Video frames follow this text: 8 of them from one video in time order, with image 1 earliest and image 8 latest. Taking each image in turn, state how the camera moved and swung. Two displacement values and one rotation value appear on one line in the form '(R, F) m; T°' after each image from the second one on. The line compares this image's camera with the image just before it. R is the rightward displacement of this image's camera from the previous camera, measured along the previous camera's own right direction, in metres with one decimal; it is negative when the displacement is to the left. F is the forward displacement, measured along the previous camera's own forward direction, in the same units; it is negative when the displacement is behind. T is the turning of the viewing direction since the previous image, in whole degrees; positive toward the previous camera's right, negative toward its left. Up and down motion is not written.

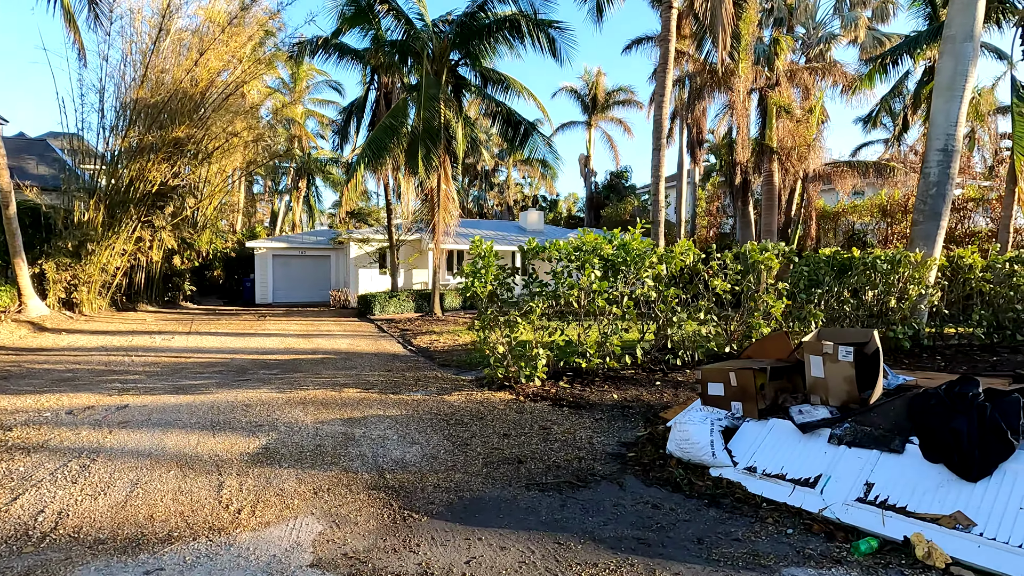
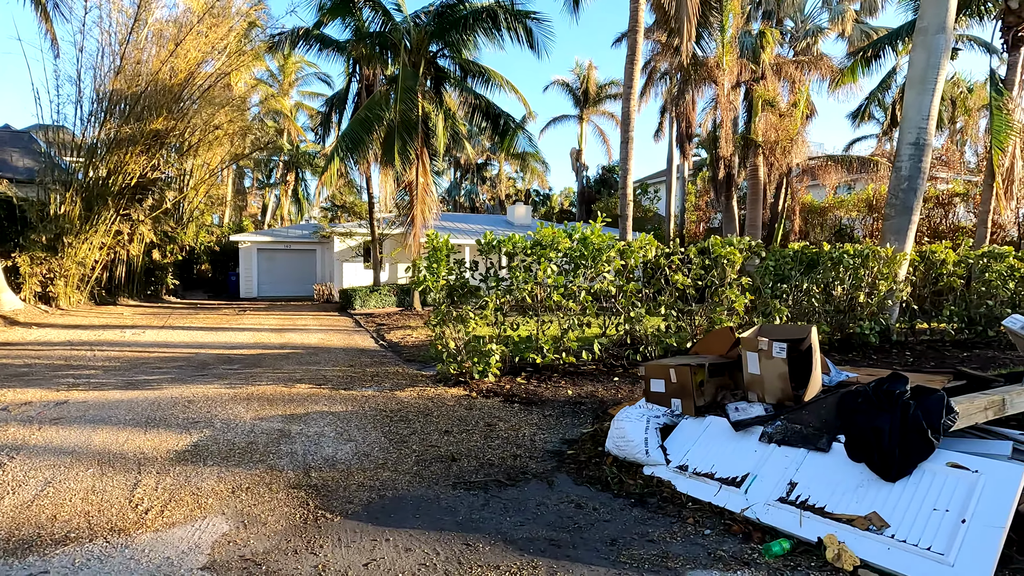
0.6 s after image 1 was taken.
(+0.5, +0.1) m; 0°
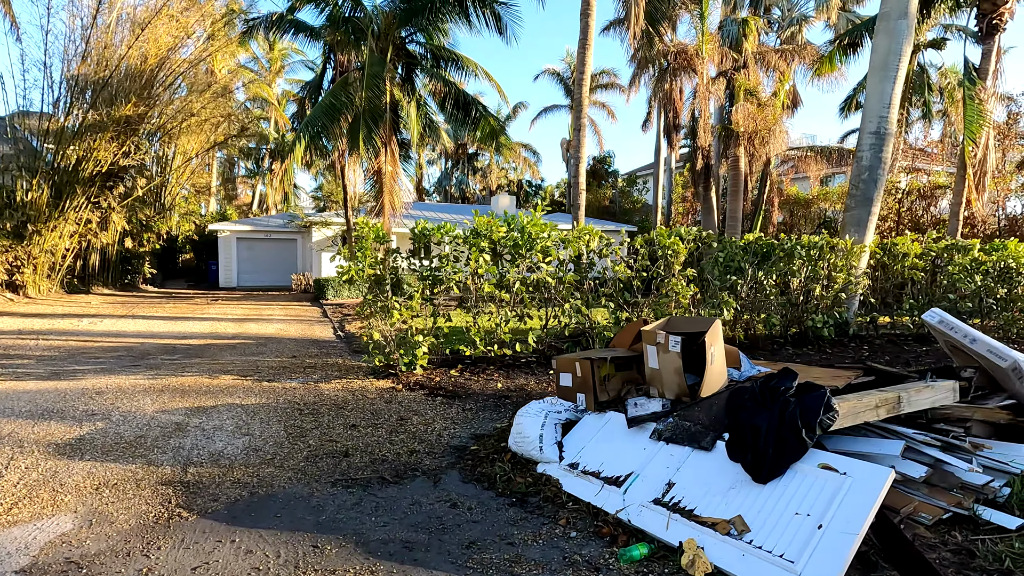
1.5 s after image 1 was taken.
(+0.7, +0.2) m; 0°
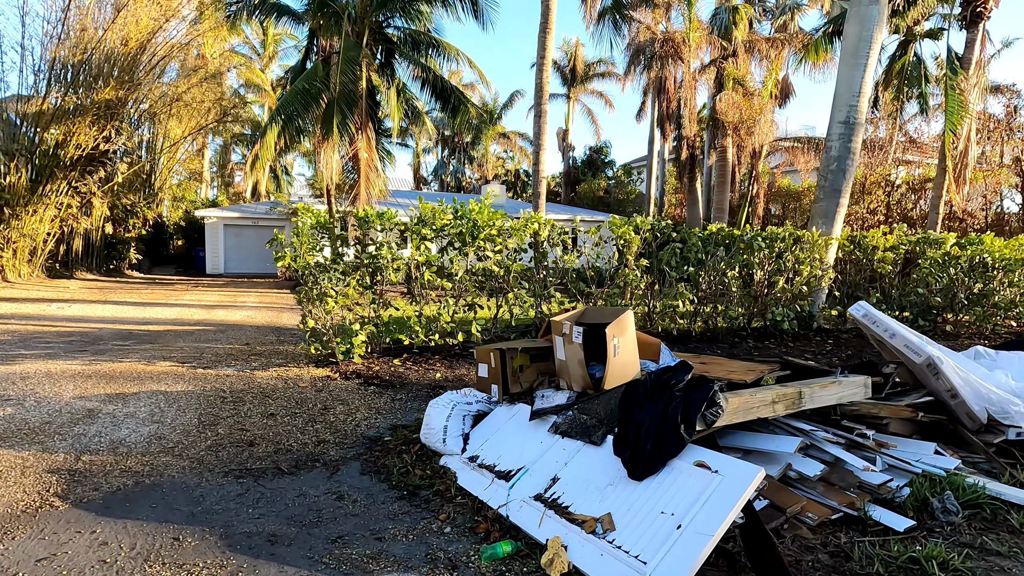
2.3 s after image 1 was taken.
(+0.6, +0.1) m; 0°
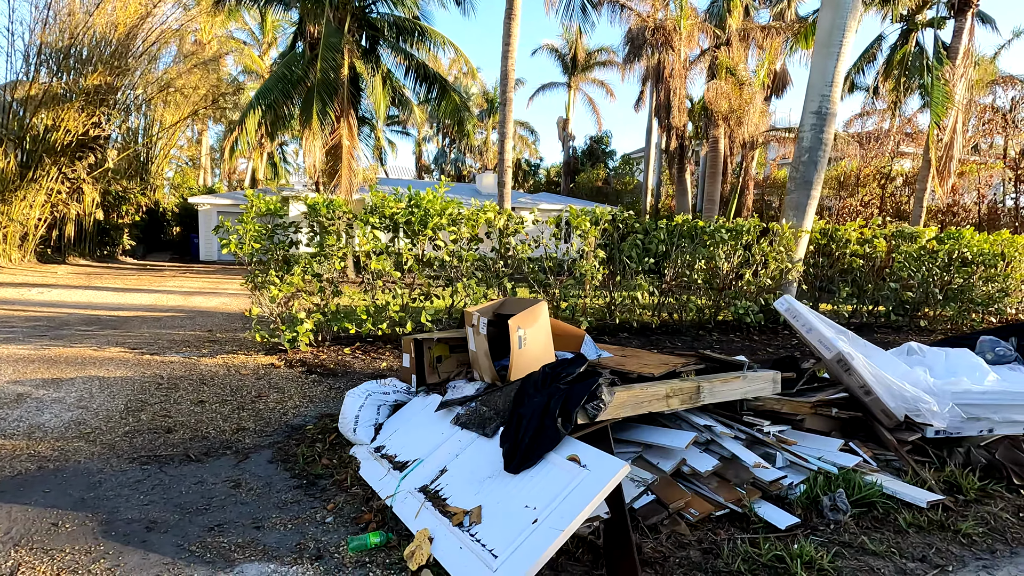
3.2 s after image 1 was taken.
(+0.6, 0.0) m; -1°
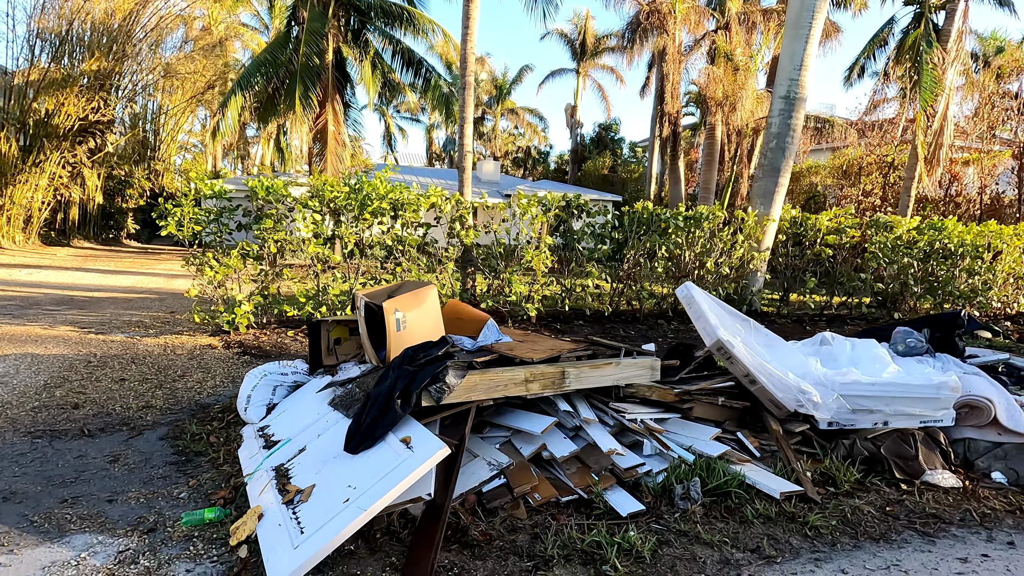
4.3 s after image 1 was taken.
(+0.8, 0.0) m; -2°
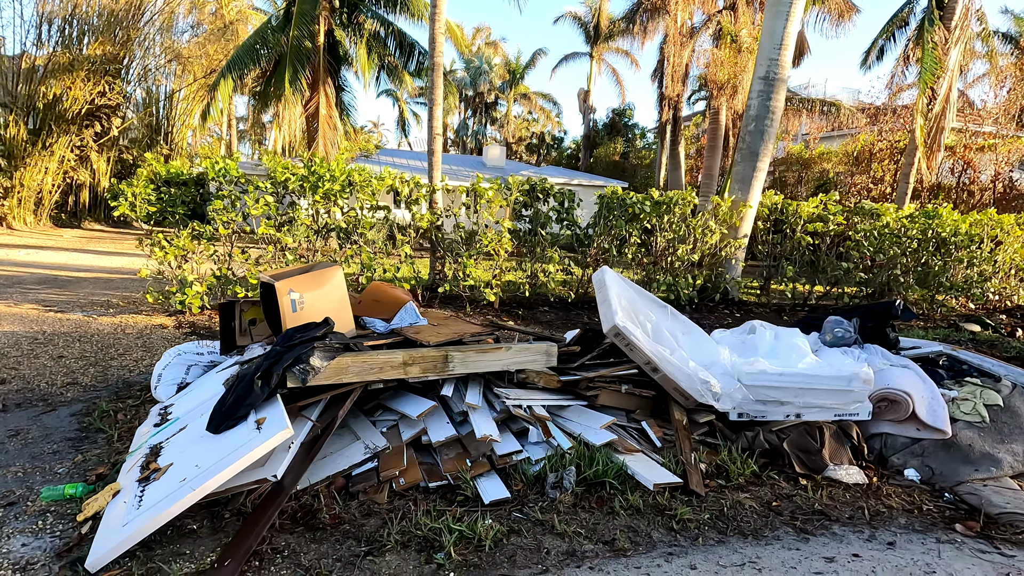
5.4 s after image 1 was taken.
(+0.7, +0.1) m; -2°
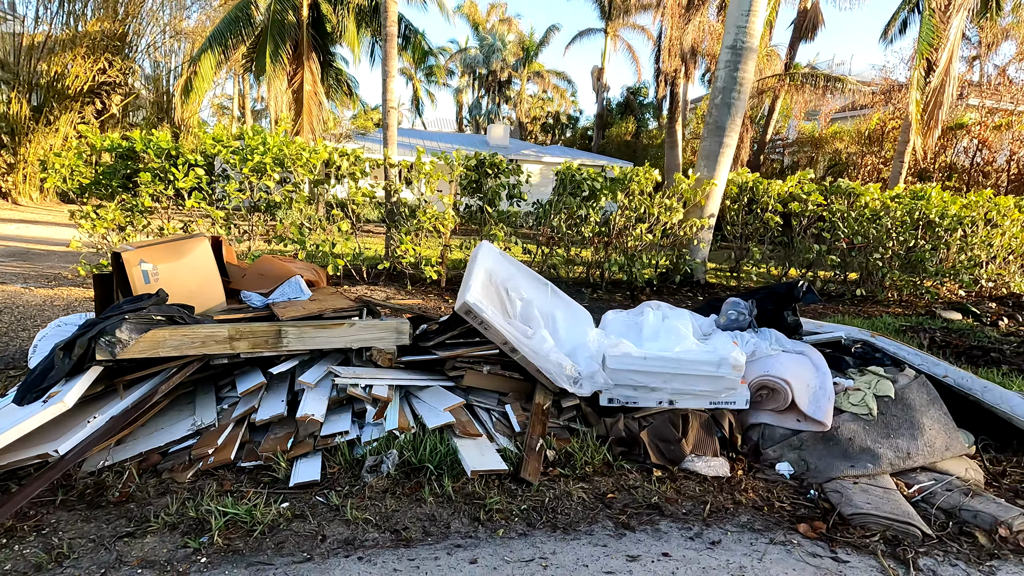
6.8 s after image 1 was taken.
(+0.9, +0.2) m; -2°
